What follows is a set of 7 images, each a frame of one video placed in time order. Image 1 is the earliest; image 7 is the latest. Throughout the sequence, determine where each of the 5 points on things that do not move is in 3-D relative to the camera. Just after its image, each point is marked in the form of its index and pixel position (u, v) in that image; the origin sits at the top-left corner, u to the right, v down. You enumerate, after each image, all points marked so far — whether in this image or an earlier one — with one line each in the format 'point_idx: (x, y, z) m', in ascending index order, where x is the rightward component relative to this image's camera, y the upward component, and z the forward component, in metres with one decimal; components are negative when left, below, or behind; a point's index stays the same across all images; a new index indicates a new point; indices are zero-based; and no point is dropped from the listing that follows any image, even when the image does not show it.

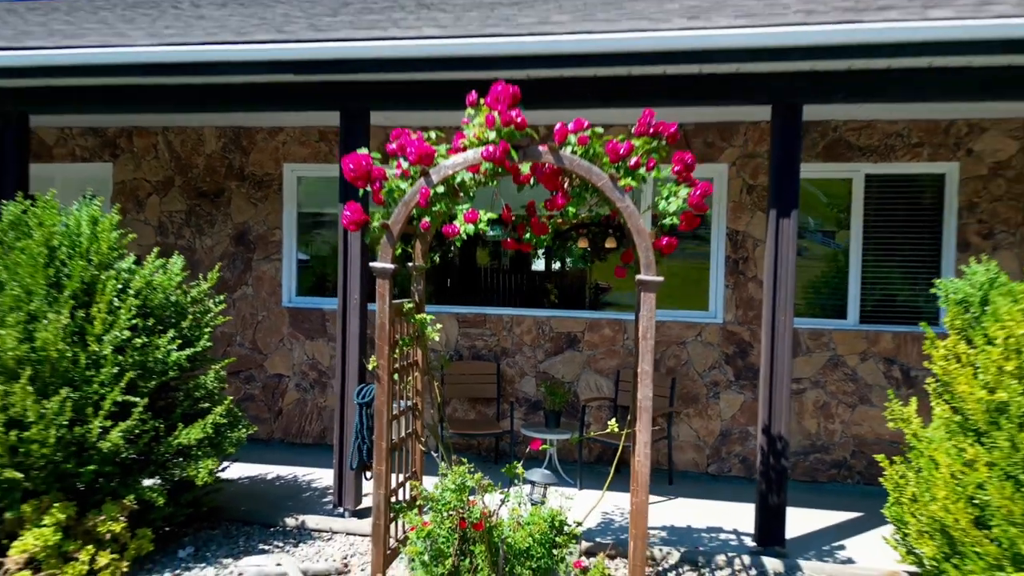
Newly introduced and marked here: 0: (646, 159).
0: (+0.6, +0.6, +3.4) m
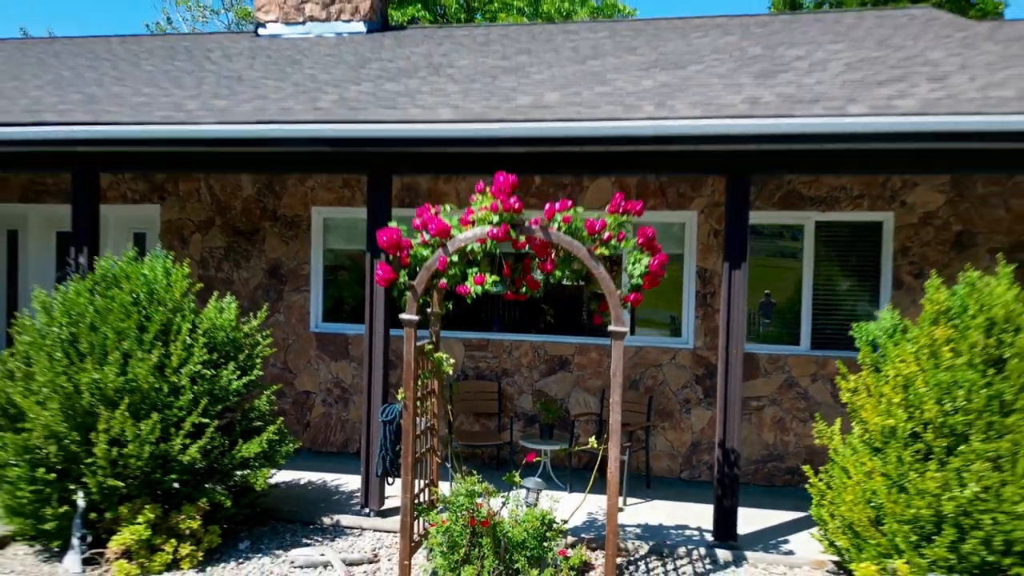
0: (+0.6, +0.3, +4.3) m
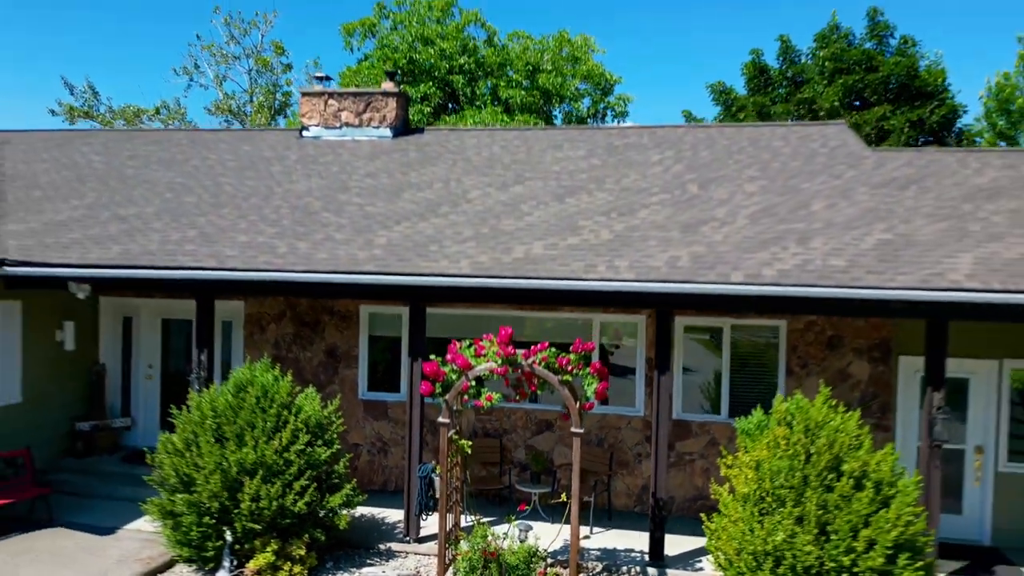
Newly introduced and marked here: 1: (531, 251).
0: (+0.6, -0.7, +6.7) m
1: (+0.2, +0.4, +8.0) m
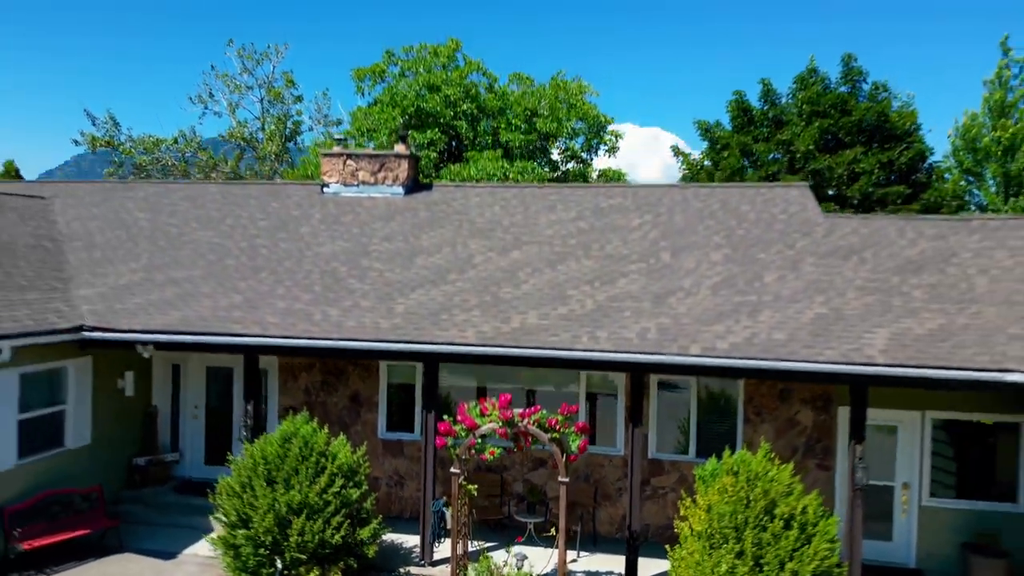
0: (+0.6, -1.6, +8.2) m
1: (+0.2, -0.4, +9.5) m
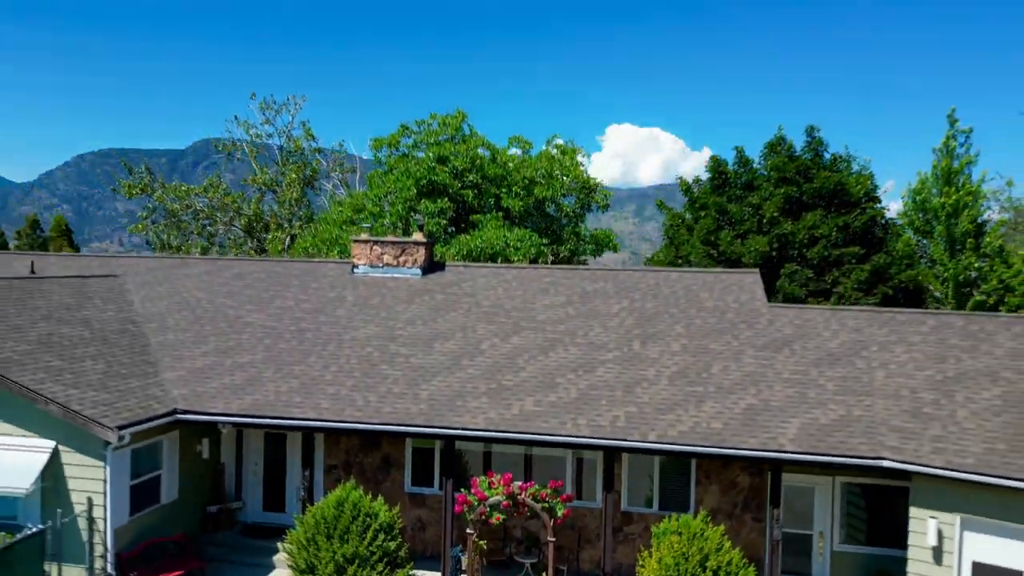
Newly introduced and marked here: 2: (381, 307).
0: (+0.6, -3.2, +10.9) m
1: (+0.2, -2.0, +12.3) m
2: (-2.9, -0.4, +16.0) m
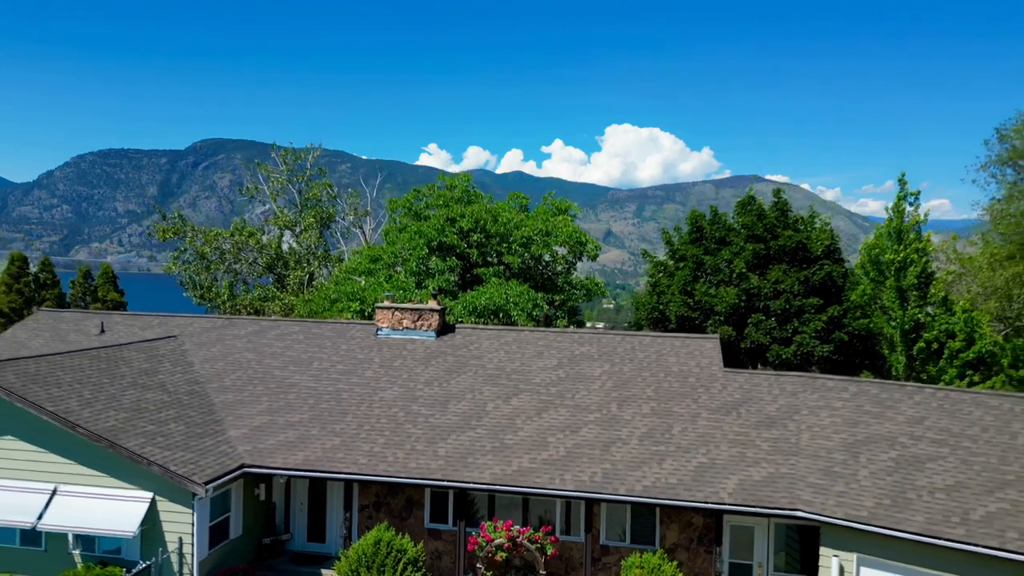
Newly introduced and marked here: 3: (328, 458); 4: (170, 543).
0: (+0.6, -4.9, +14.0) m
1: (+0.2, -3.8, +15.4) m
2: (-2.9, -2.2, +19.1) m
3: (-4.1, -3.7, +15.9) m
4: (-7.0, -5.3, +14.7) m
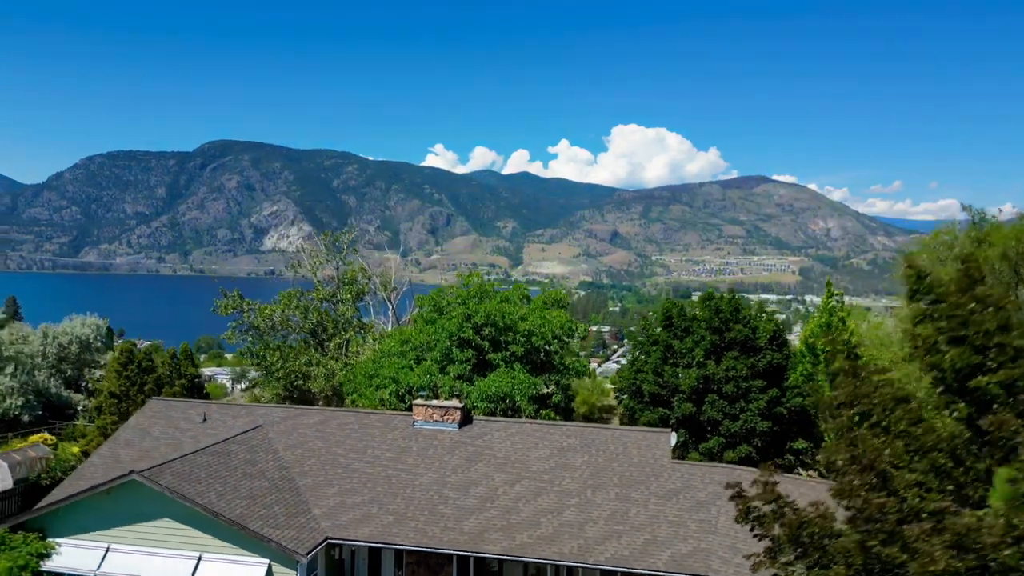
0: (+0.7, -8.8, +20.7) m
1: (+0.3, -7.7, +22.0) m
2: (-2.8, -6.1, +25.8) m
3: (-4.0, -7.7, +22.5) m
4: (-6.9, -9.2, +21.4) m
